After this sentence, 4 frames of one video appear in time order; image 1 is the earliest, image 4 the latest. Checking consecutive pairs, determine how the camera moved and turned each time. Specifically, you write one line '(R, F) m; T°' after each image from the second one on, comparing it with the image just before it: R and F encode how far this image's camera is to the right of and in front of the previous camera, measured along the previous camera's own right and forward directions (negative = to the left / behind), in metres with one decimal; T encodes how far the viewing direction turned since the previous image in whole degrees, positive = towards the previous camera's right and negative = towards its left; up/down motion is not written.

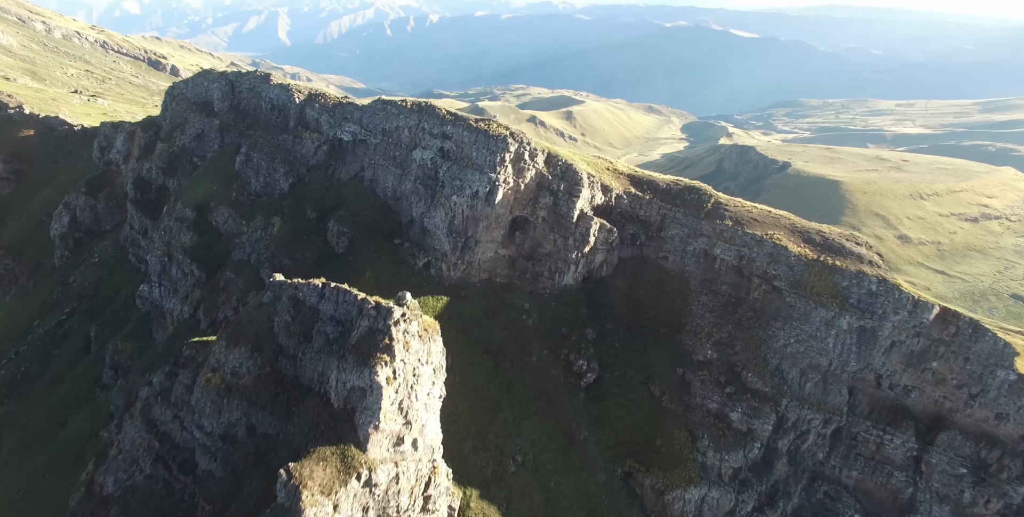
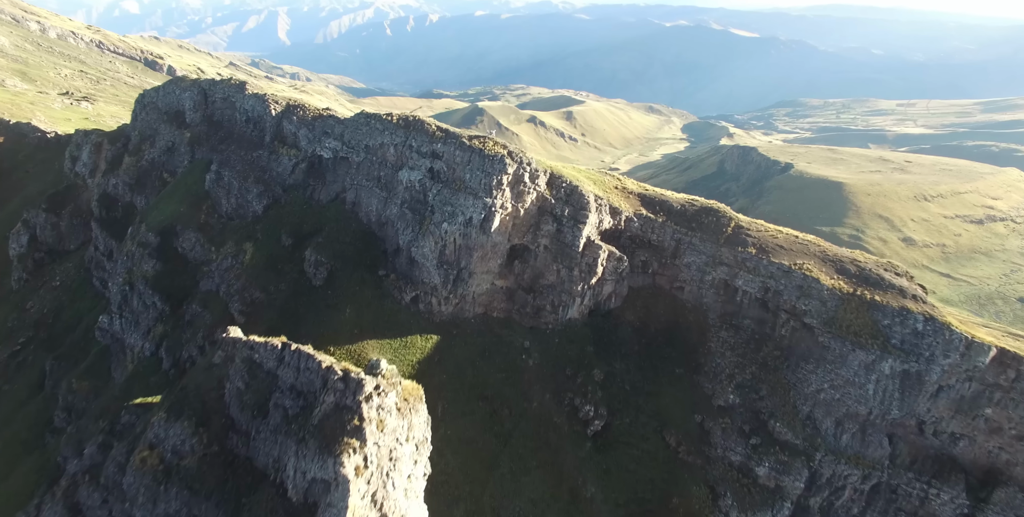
(+0.2, +8.5) m; 0°
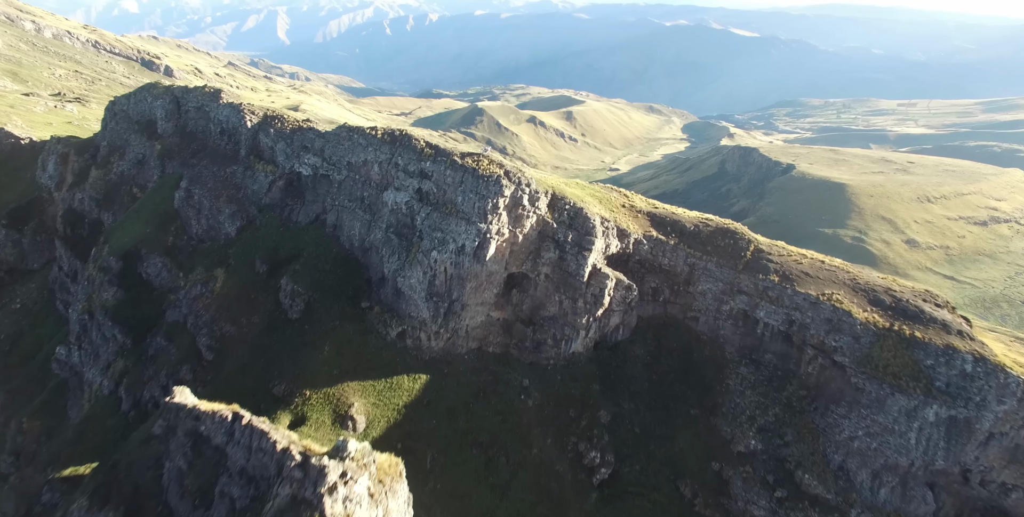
(+0.3, +7.0) m; 0°
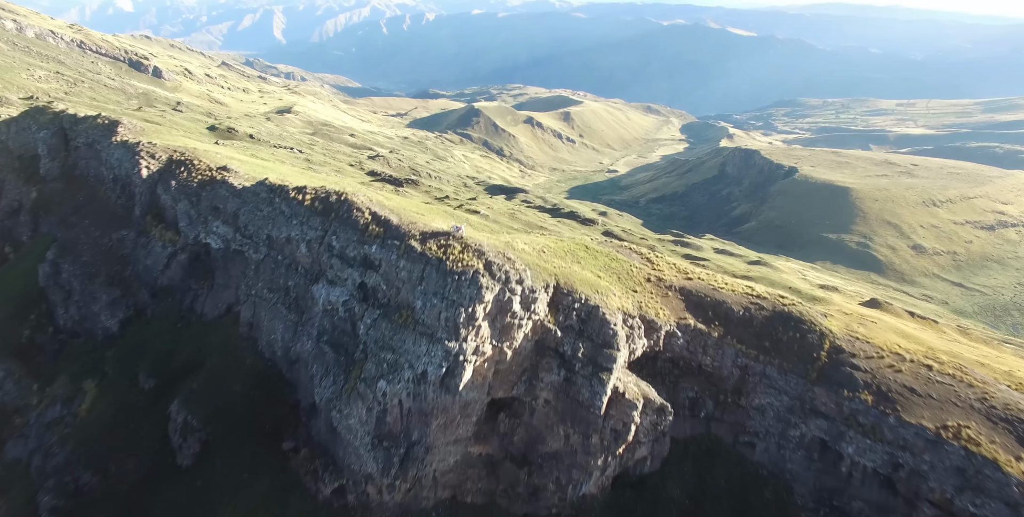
(+0.9, +19.2) m; 0°
